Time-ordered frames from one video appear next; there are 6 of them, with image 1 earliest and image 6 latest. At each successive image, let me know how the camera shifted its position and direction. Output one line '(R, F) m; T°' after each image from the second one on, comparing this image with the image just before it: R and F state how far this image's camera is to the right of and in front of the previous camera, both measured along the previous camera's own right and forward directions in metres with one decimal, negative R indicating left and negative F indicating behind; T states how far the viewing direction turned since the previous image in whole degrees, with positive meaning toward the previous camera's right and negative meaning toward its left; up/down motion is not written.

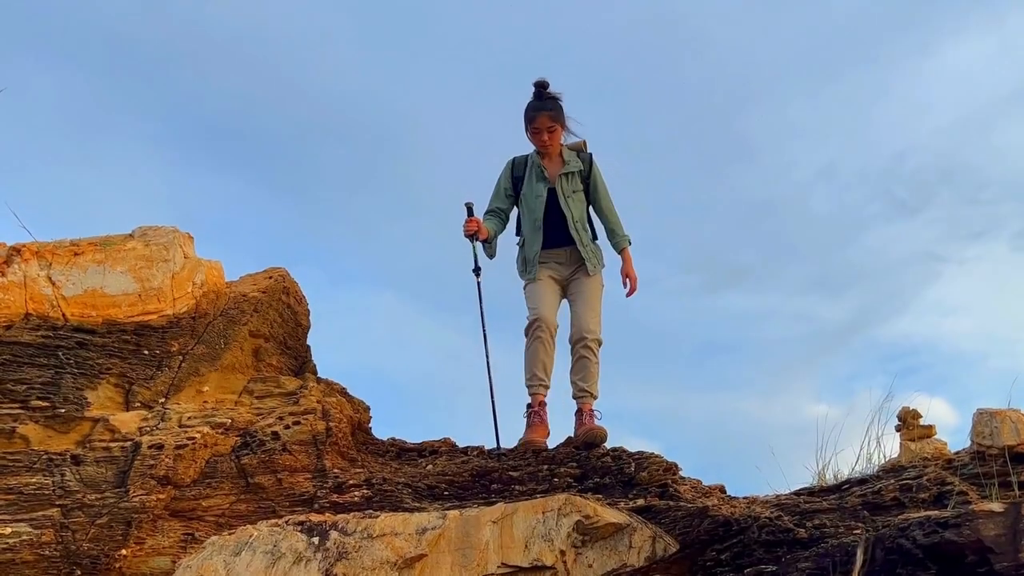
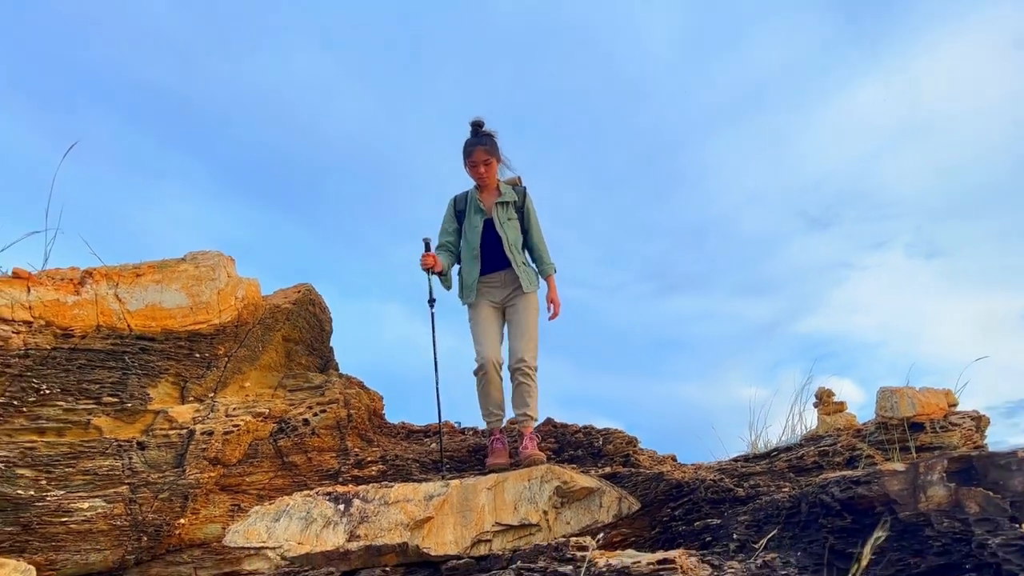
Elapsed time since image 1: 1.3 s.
(-0.2, -1.1) m; +3°
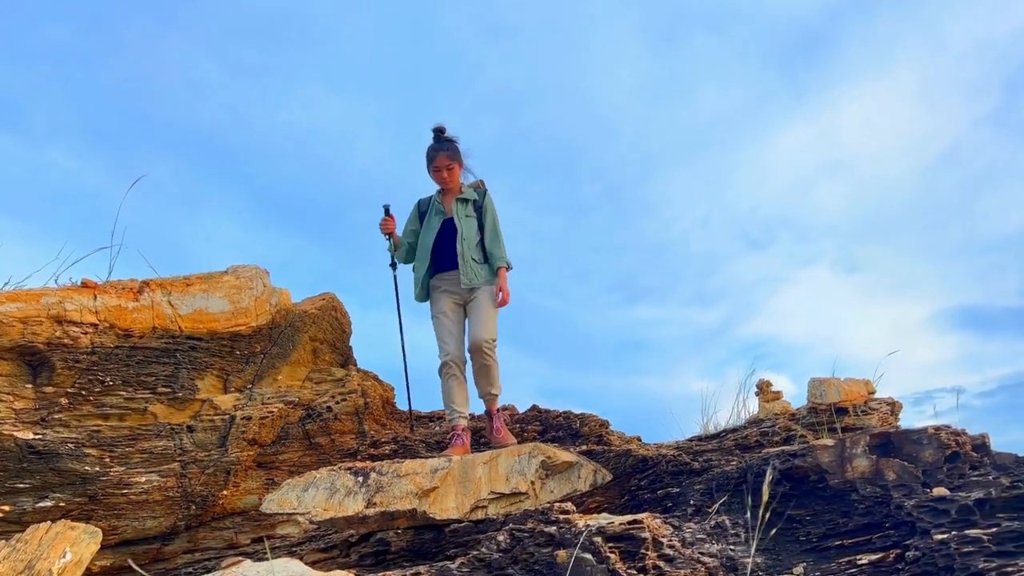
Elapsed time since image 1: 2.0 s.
(-0.3, -1.2) m; +3°
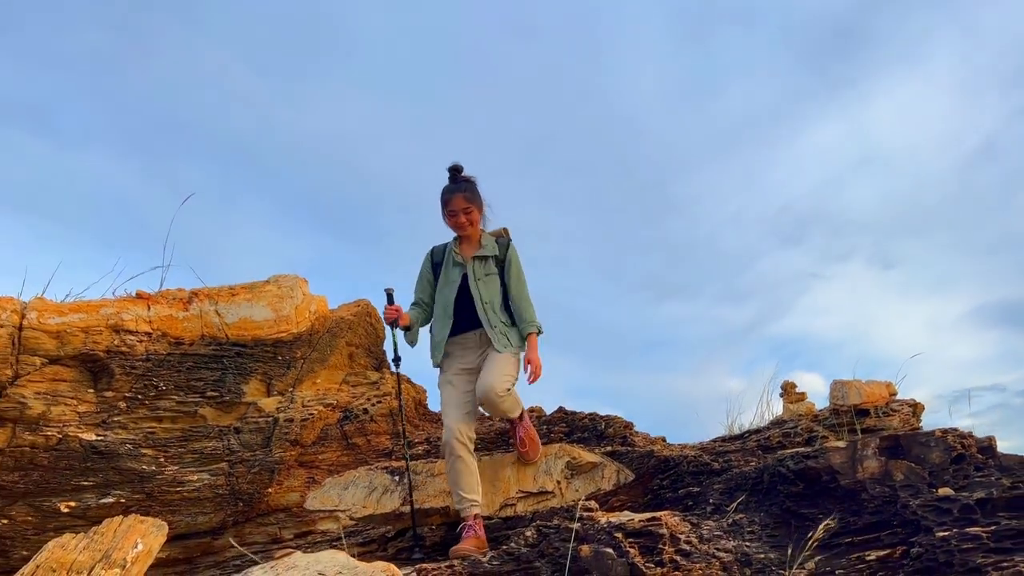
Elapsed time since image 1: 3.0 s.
(0.0, -0.4) m; -2°
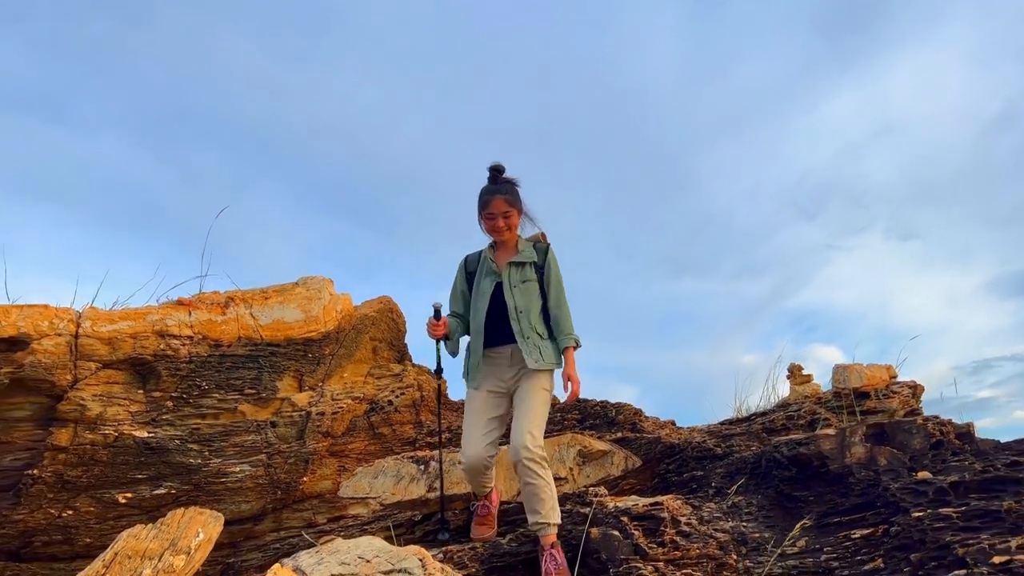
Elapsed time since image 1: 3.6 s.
(0.0, -0.5) m; -1°
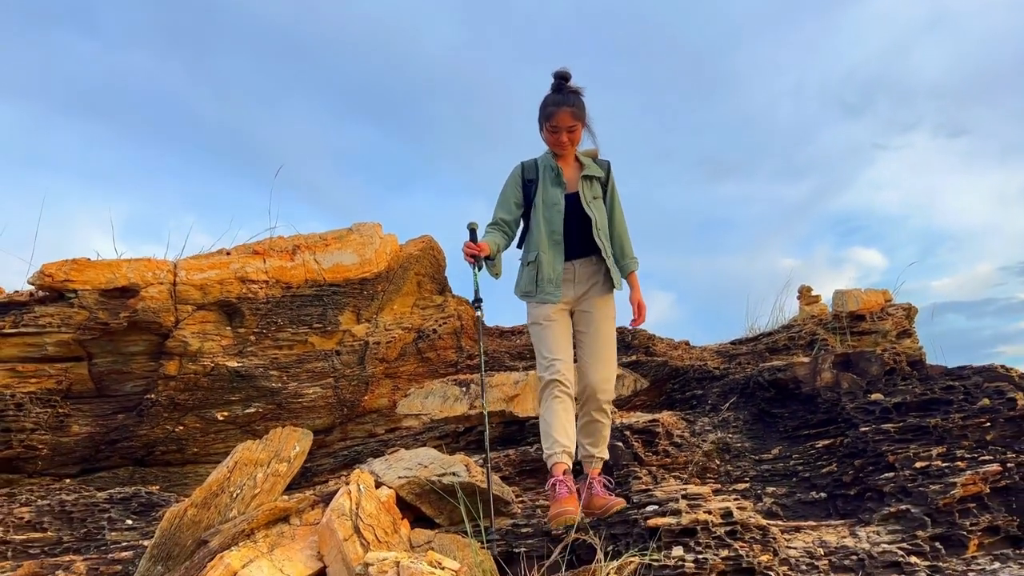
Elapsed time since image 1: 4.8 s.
(+0.1, -1.2) m; -3°
